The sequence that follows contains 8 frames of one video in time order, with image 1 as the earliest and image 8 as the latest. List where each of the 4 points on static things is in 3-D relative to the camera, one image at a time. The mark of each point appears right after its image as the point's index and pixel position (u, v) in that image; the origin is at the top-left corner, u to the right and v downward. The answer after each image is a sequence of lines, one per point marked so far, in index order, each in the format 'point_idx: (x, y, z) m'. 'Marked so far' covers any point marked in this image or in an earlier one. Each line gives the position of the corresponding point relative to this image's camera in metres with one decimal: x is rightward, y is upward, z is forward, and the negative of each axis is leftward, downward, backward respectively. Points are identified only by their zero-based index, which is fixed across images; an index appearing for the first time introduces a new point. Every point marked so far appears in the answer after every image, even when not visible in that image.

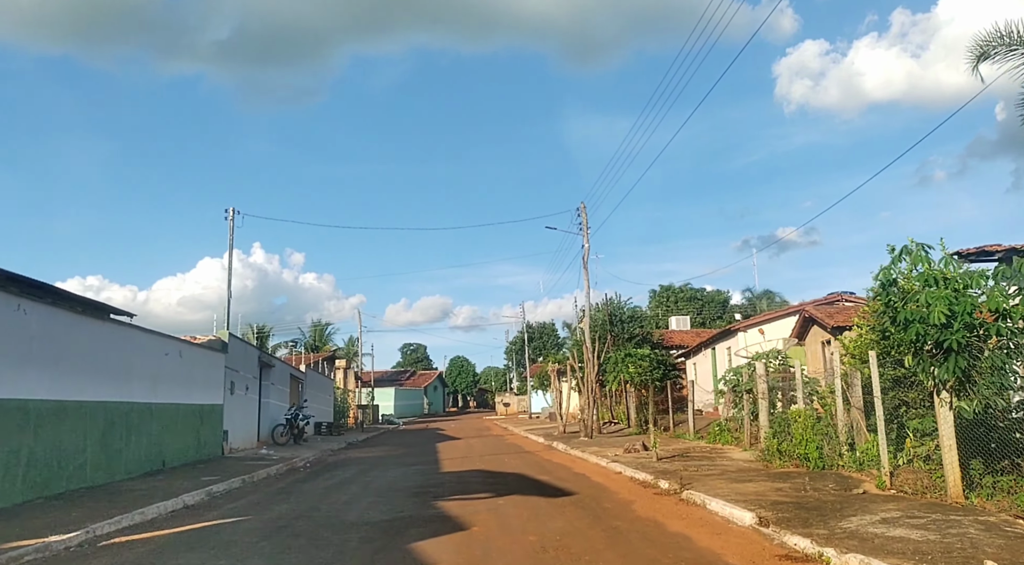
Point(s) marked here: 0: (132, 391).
0: (-7.4, -2.1, +15.7) m
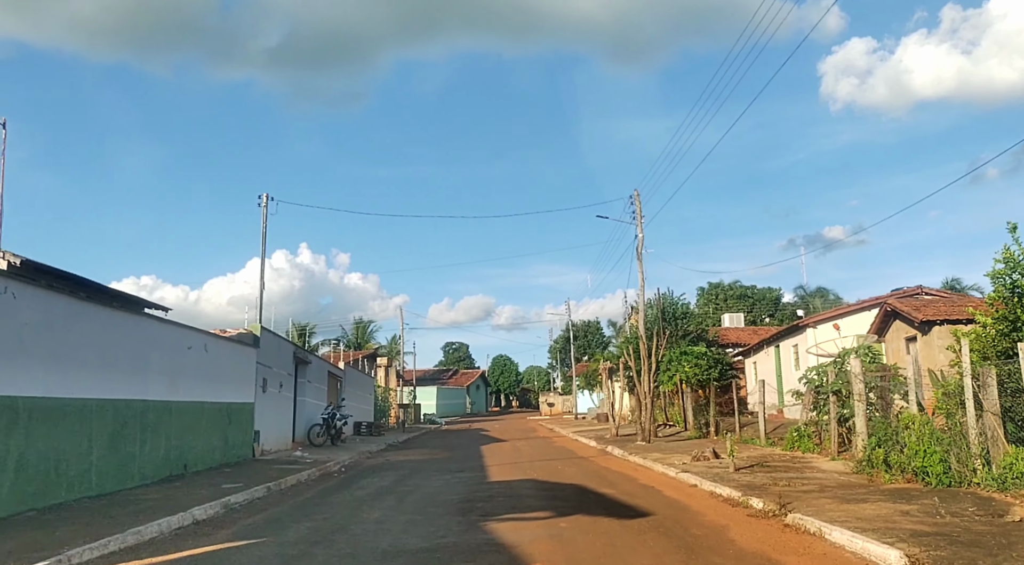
0: (-6.4, -1.8, +14.2) m
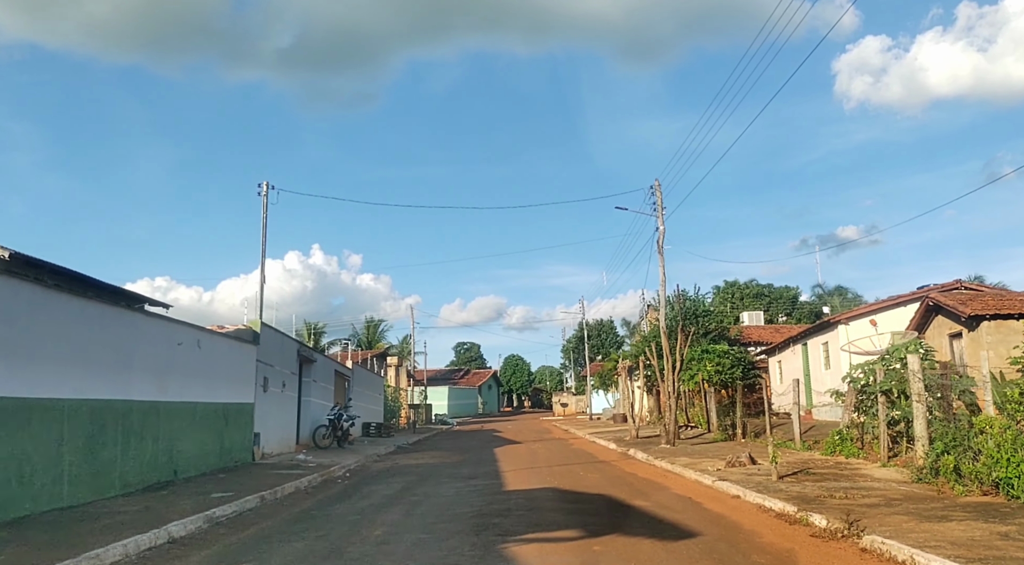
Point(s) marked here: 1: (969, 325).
0: (-6.1, -1.7, +13.0) m
1: (+10.9, -1.0, +19.3) m
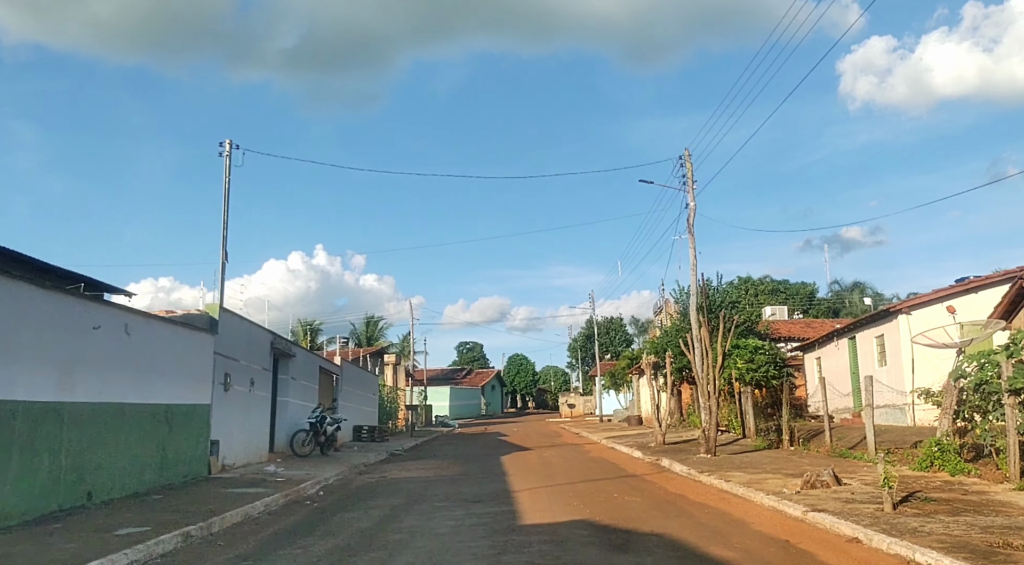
0: (-5.9, -1.2, +9.6) m
1: (+11.1, -0.5, +15.8) m
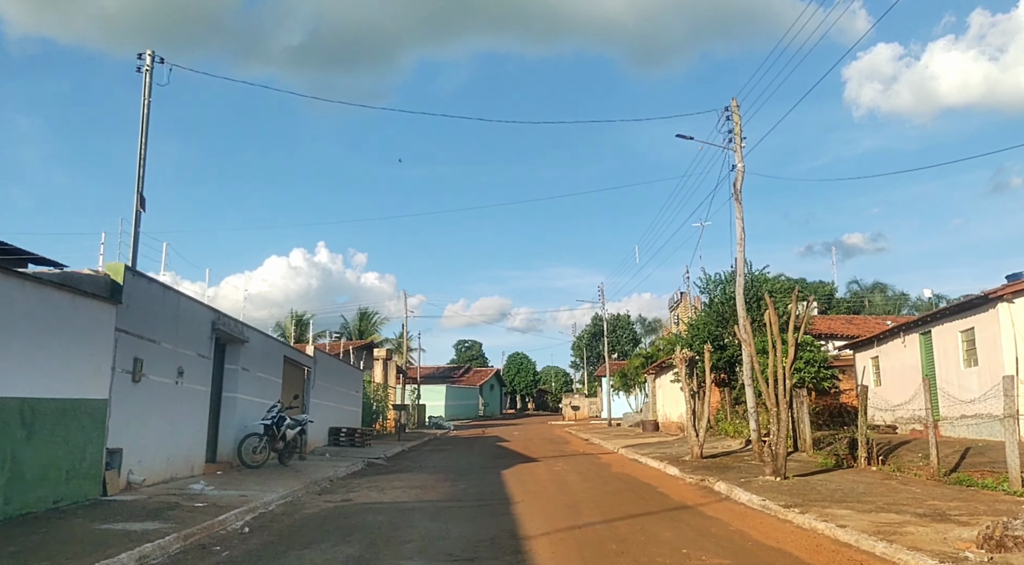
0: (-5.8, -0.5, +5.4) m
1: (+11.3, -0.1, +11.6) m
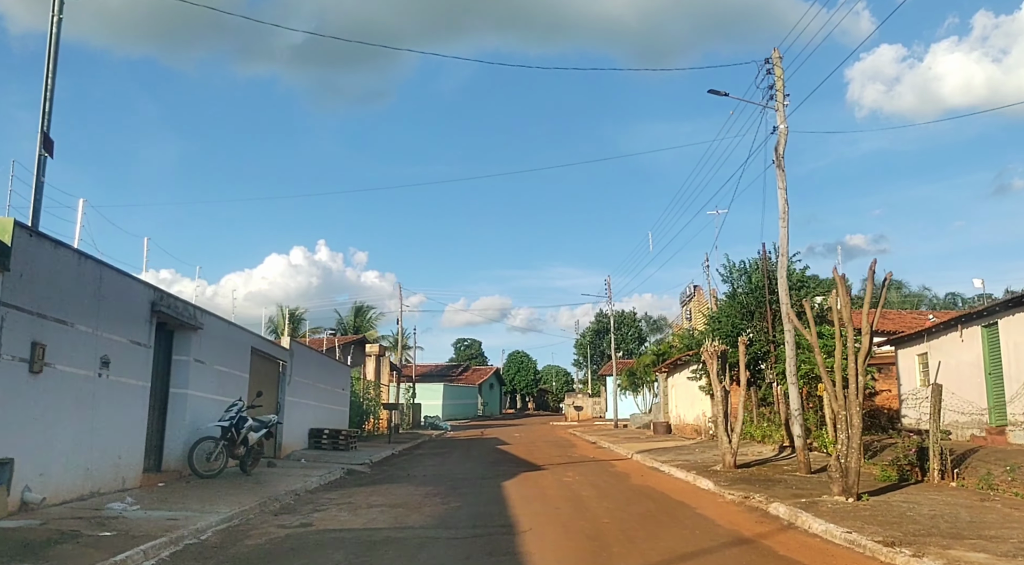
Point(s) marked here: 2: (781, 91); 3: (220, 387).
0: (-5.7, 0.0, +2.7) m
1: (+11.3, +0.2, +8.8) m
2: (+5.6, +4.0, +17.0) m
3: (-5.6, -2.0, +15.7) m
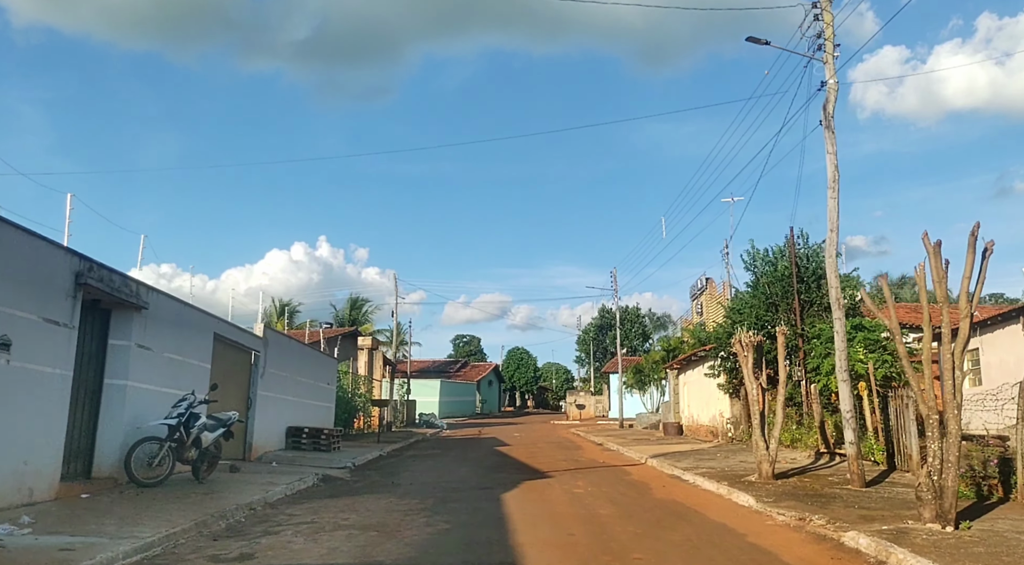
0: (-5.7, +0.4, +0.3) m
1: (+11.4, +0.5, +6.5) m
2: (+5.7, +4.3, +14.6) m
3: (-5.6, -1.6, +13.4) m
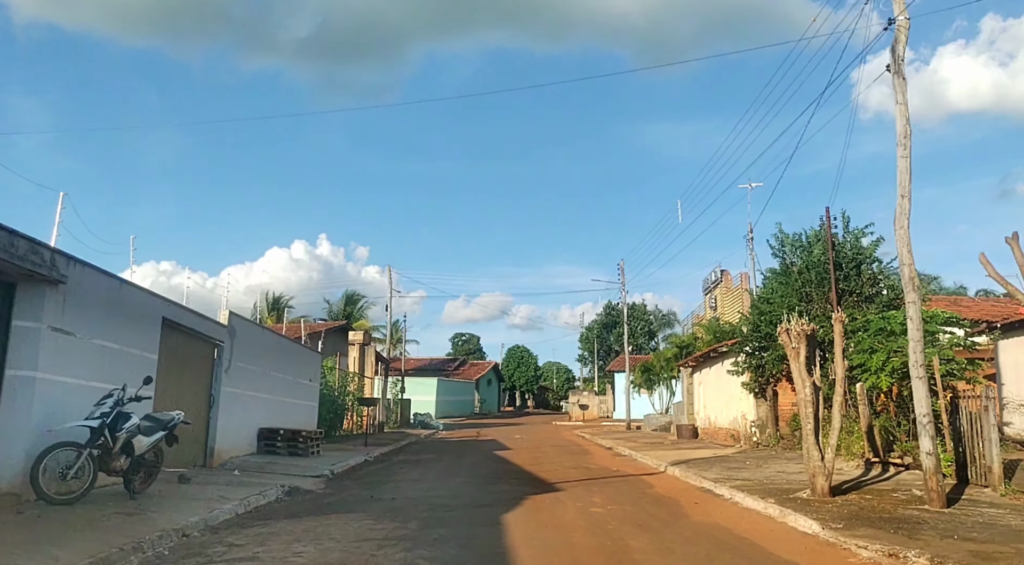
0: (-5.6, +0.8, -2.1) m
1: (+11.4, +0.8, +4.1) m
2: (+5.8, +4.7, +12.2) m
3: (-5.5, -1.2, +11.0) m
